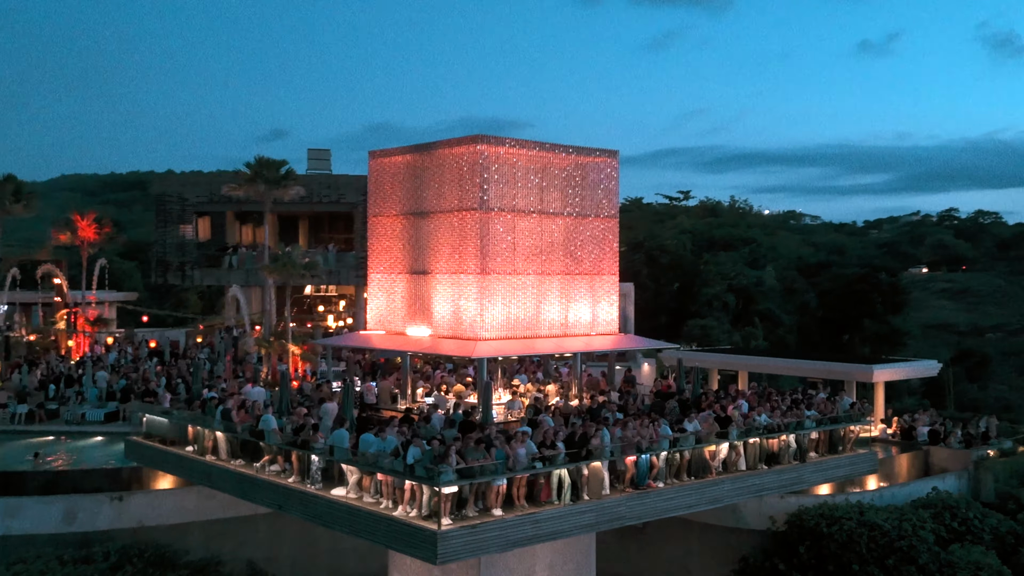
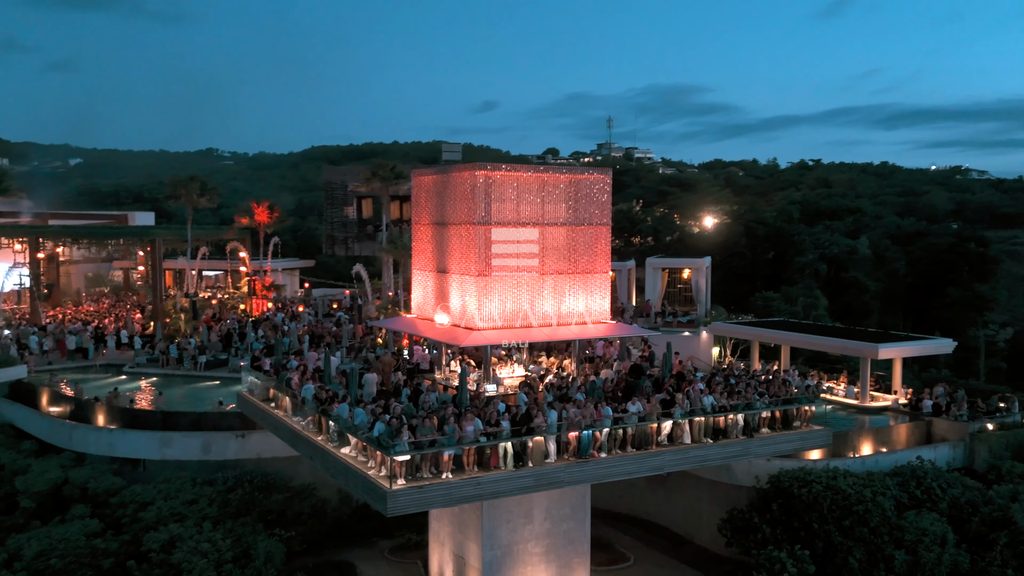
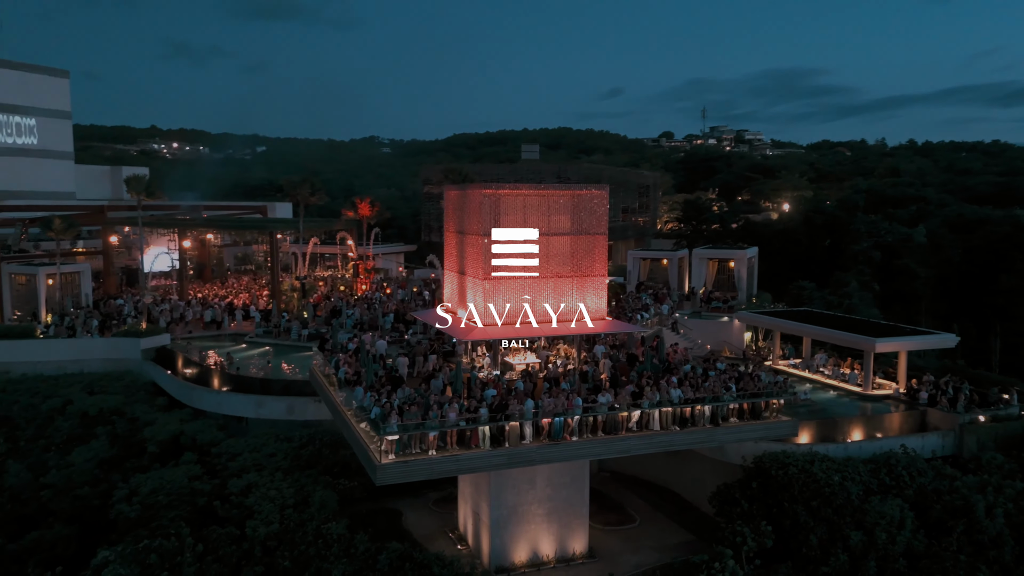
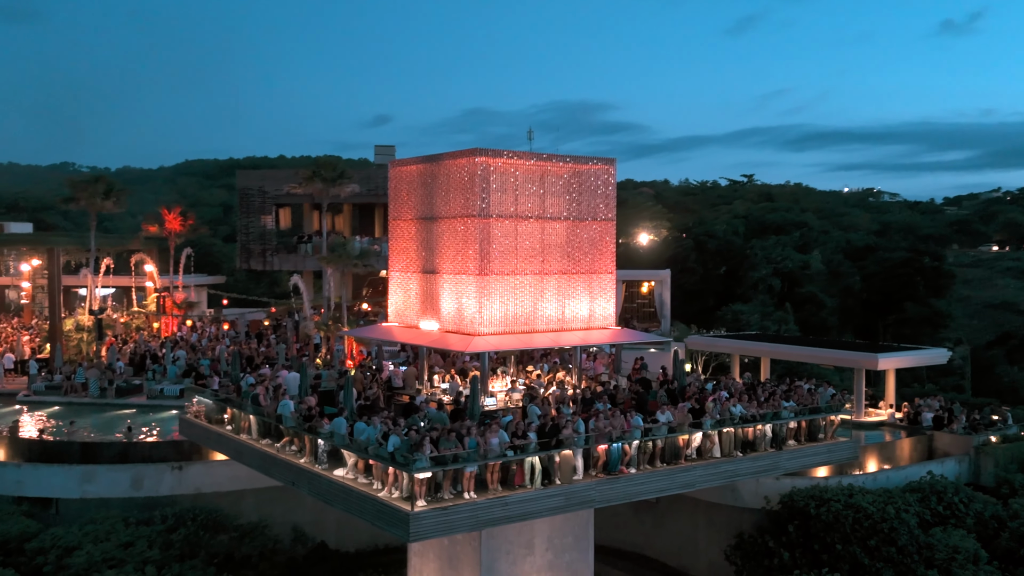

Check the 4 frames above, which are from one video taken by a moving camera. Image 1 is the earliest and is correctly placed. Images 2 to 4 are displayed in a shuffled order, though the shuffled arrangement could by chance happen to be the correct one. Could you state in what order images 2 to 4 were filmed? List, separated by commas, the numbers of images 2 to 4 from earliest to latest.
4, 2, 3
